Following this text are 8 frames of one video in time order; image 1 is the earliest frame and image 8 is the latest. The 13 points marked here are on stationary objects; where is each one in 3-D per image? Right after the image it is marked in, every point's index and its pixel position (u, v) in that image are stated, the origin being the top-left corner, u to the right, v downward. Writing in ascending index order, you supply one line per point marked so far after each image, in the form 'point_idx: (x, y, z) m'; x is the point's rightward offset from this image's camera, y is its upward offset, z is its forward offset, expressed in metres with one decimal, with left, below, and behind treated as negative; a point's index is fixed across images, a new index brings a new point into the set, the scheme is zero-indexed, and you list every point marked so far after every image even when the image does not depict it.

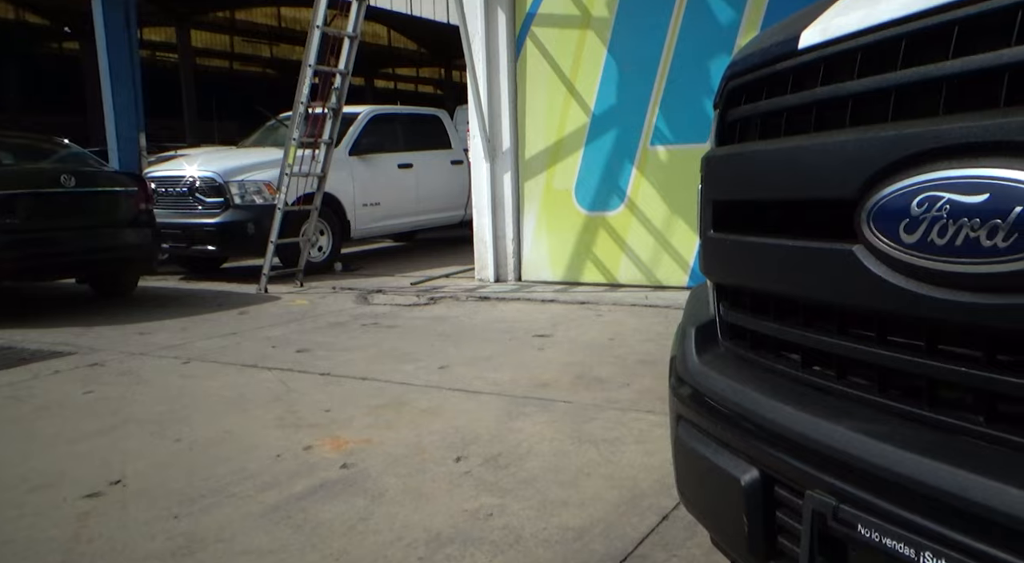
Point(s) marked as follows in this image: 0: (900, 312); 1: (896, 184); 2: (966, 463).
0: (+0.4, 0.0, +0.9) m
1: (+0.4, +0.1, +0.9) m
2: (+0.5, -0.2, +0.9) m
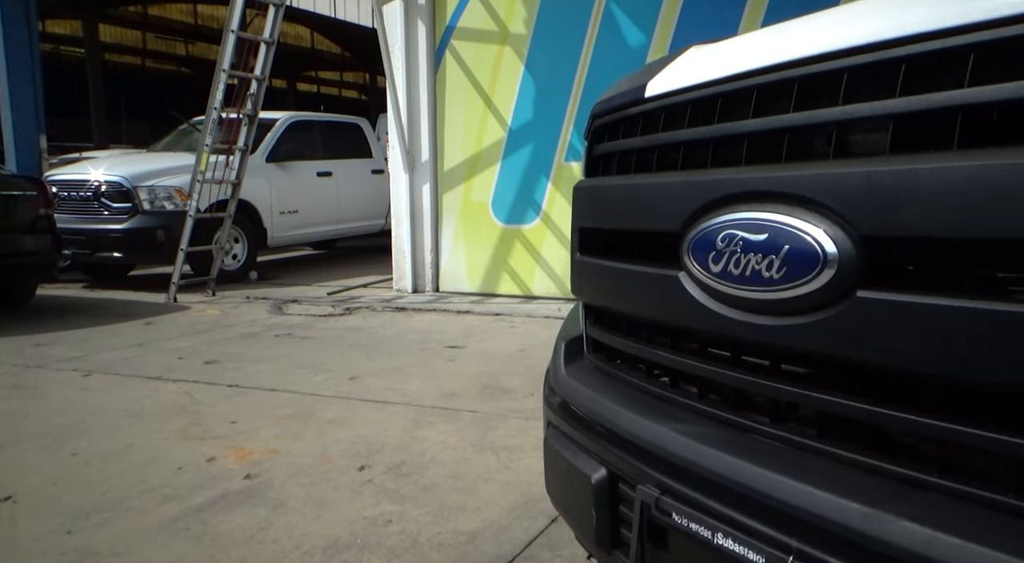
0: (+0.3, -0.1, +1.1) m
1: (+0.2, +0.1, +1.1) m
2: (+0.3, -0.2, +1.0) m
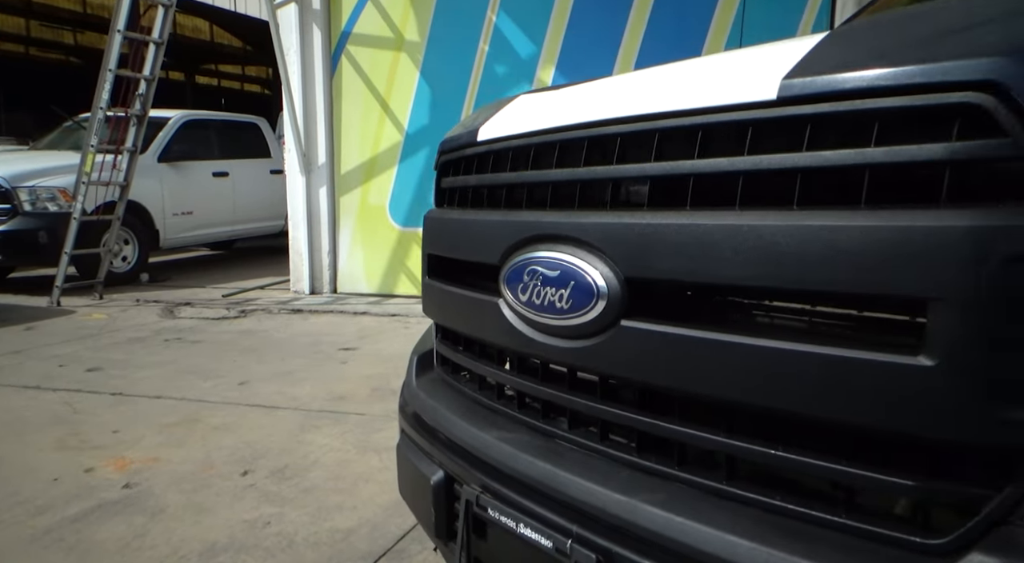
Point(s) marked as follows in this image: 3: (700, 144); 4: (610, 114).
0: (0.0, -0.1, +1.2) m
1: (0.0, 0.0, +1.2) m
2: (+0.1, -0.3, +1.2) m
3: (+0.2, +0.2, +1.0) m
4: (+0.1, +0.2, +1.1) m
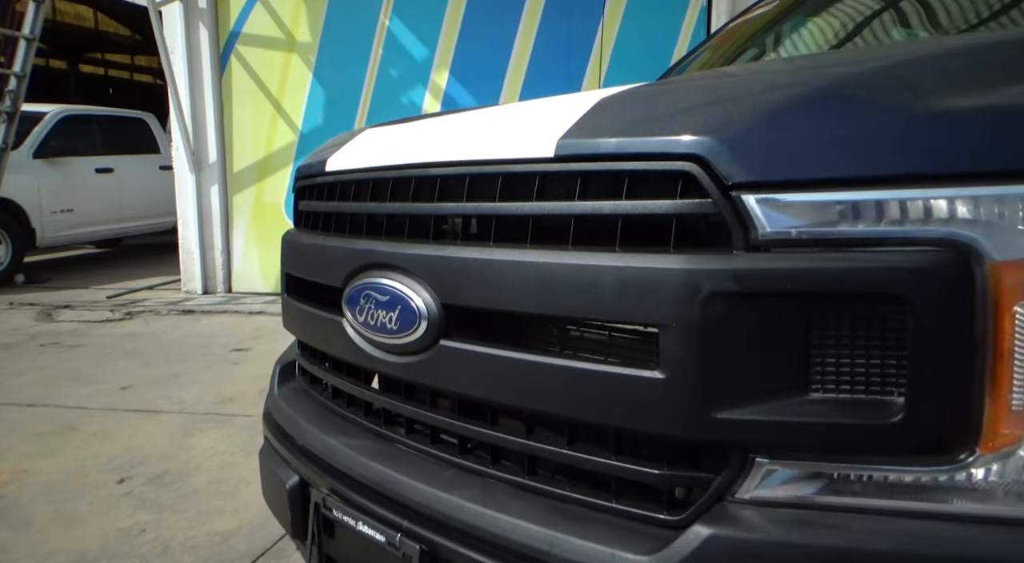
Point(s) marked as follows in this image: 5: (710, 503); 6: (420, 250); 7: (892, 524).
0: (-0.3, -0.1, +1.4) m
1: (-0.3, 0.0, +1.4) m
2: (-0.2, -0.3, +1.3) m
3: (0.0, +0.1, +1.2) m
4: (-0.1, +0.2, +1.3) m
5: (+0.2, -0.3, +1.0) m
6: (-0.1, +0.1, +1.2) m
7: (+0.4, -0.3, +0.9) m
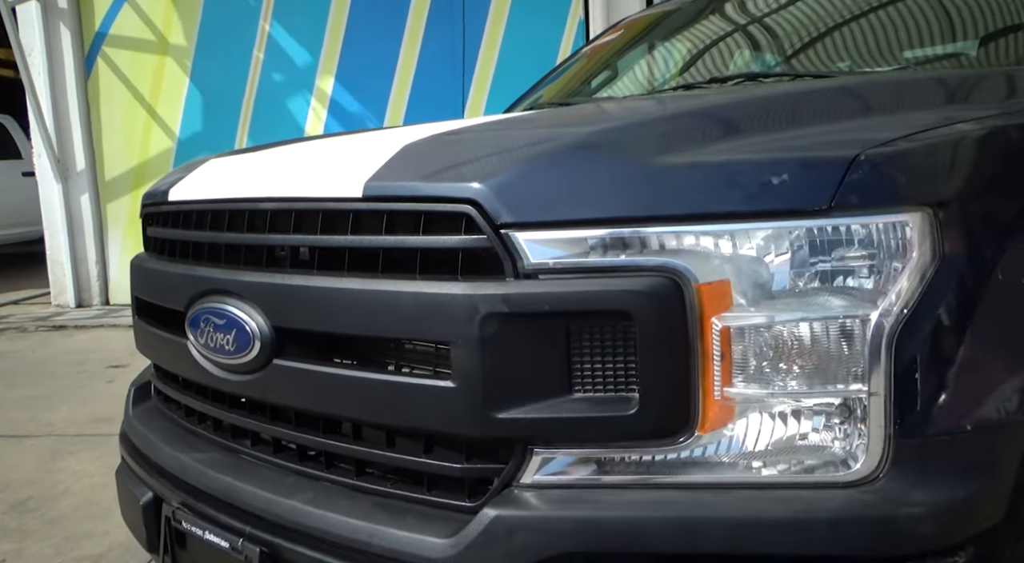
0: (-0.6, -0.2, +1.5) m
1: (-0.6, 0.0, +1.5) m
2: (-0.5, -0.4, +1.4) m
3: (-0.3, +0.1, +1.3) m
4: (-0.5, +0.2, +1.4) m
5: (0.0, -0.3, +1.1) m
6: (-0.5, 0.0, +1.4) m
7: (+0.2, -0.3, +1.1) m
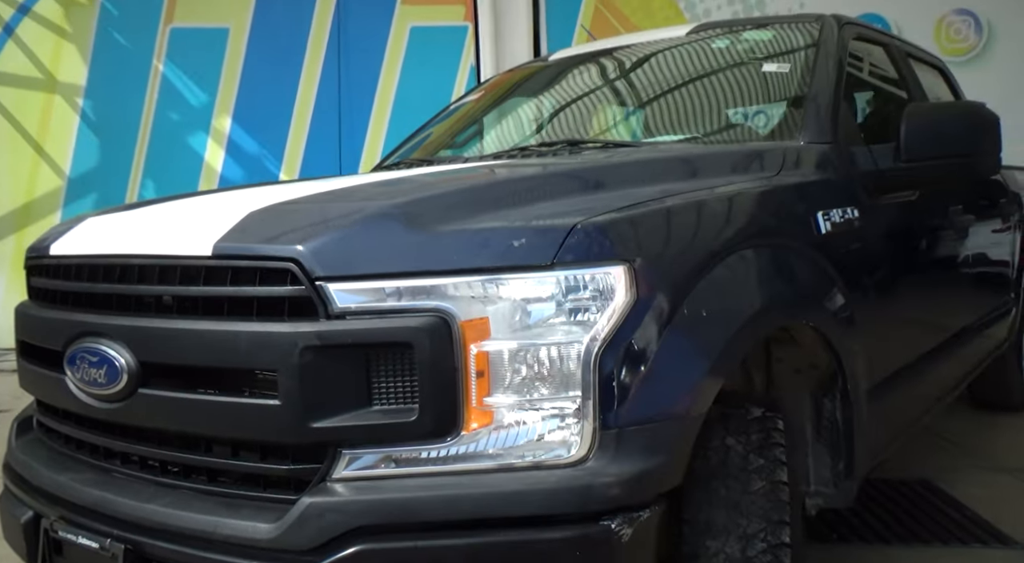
0: (-1.0, -0.3, +1.8) m
1: (-1.0, -0.1, +1.7) m
2: (-0.9, -0.5, +1.7) m
3: (-0.7, 0.0, +1.6) m
4: (-0.9, +0.1, +1.7) m
5: (-0.4, -0.4, +1.5) m
6: (-0.8, -0.1, +1.7) m
7: (-0.2, -0.4, +1.4) m
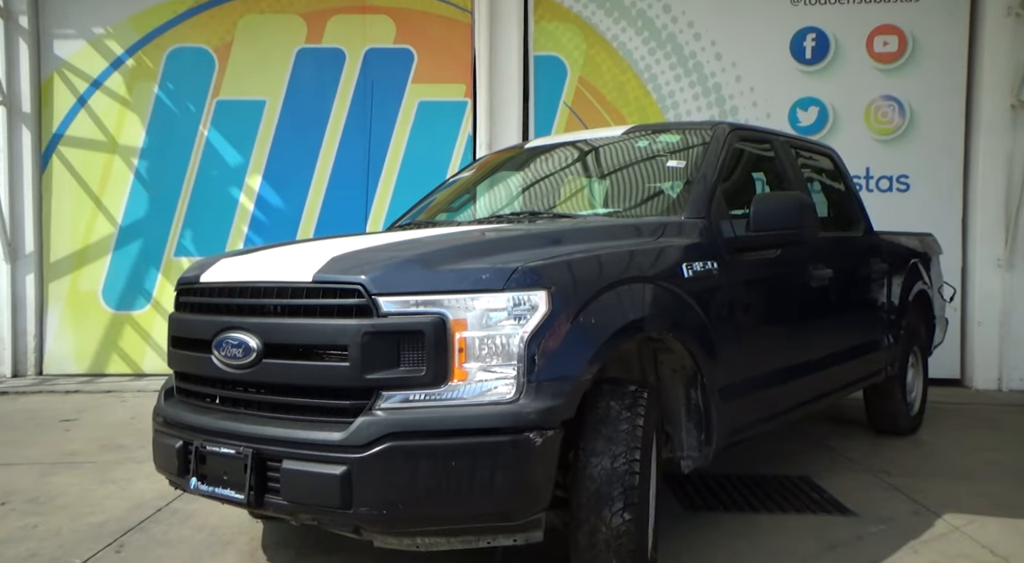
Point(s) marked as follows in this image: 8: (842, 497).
0: (-1.1, -0.4, +2.9) m
1: (-1.1, -0.2, +2.9) m
2: (-1.0, -0.5, +2.8) m
3: (-0.8, 0.0, +2.8) m
4: (-1.0, 0.0, +2.9) m
5: (-0.5, -0.4, +2.6) m
6: (-1.0, -0.1, +2.8) m
7: (-0.3, -0.4, +2.6) m
8: (+1.8, -1.2, +4.2) m
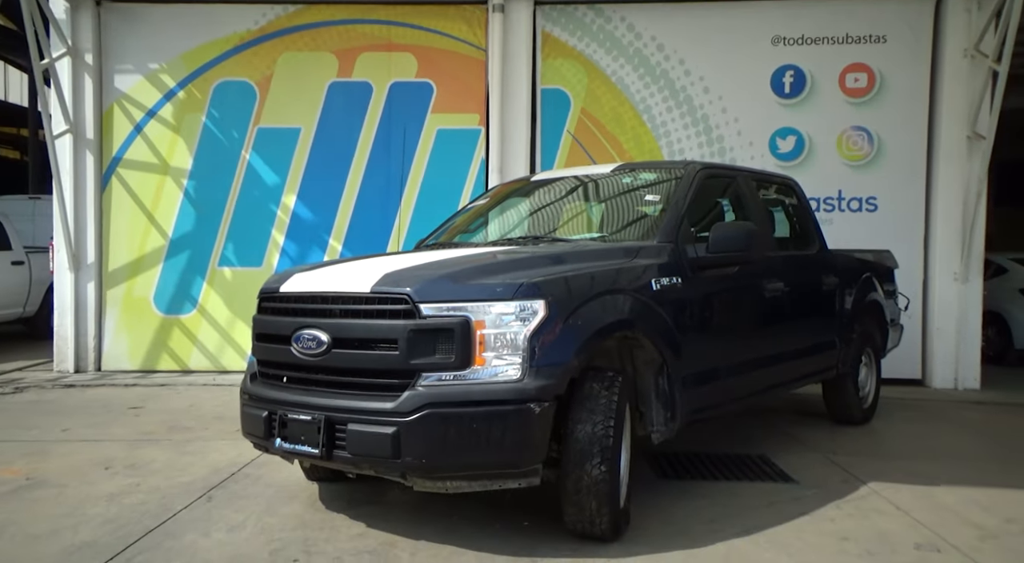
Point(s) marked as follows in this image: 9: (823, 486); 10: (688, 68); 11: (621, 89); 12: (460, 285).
0: (-1.1, -0.4, +3.8) m
1: (-1.1, -0.3, +3.8) m
2: (-1.0, -0.6, +3.8) m
3: (-0.8, -0.1, +3.7) m
4: (-0.9, 0.0, +3.8) m
5: (-0.5, -0.5, +3.5) m
6: (-0.9, -0.2, +3.7) m
7: (-0.3, -0.5, +3.5) m
8: (+1.9, -1.3, +5.1) m
9: (+1.9, -1.3, +4.8) m
10: (+2.1, +2.5, +9.1) m
11: (+1.3, +2.3, +9.1) m
12: (-0.2, 0.0, +3.6) m
